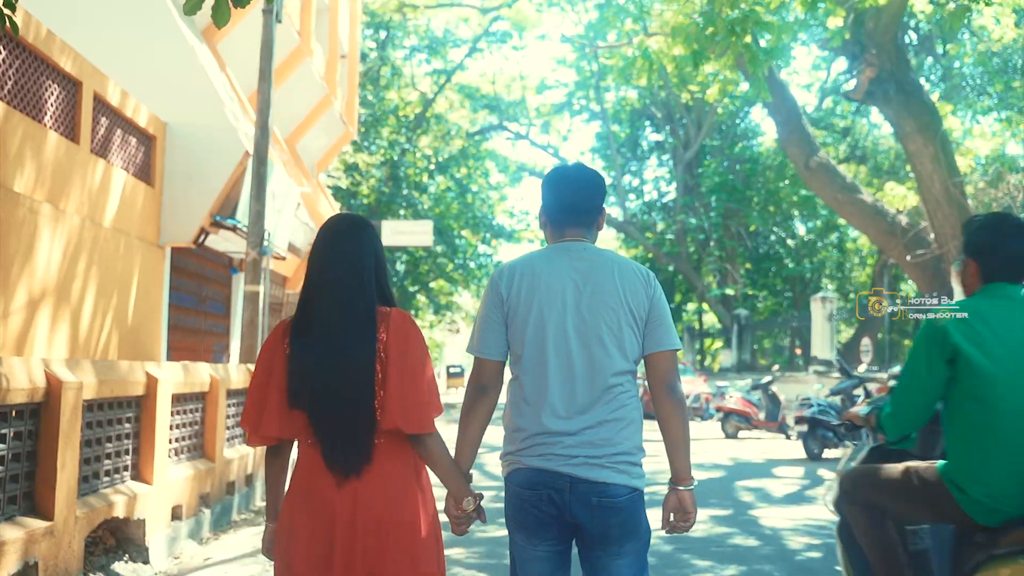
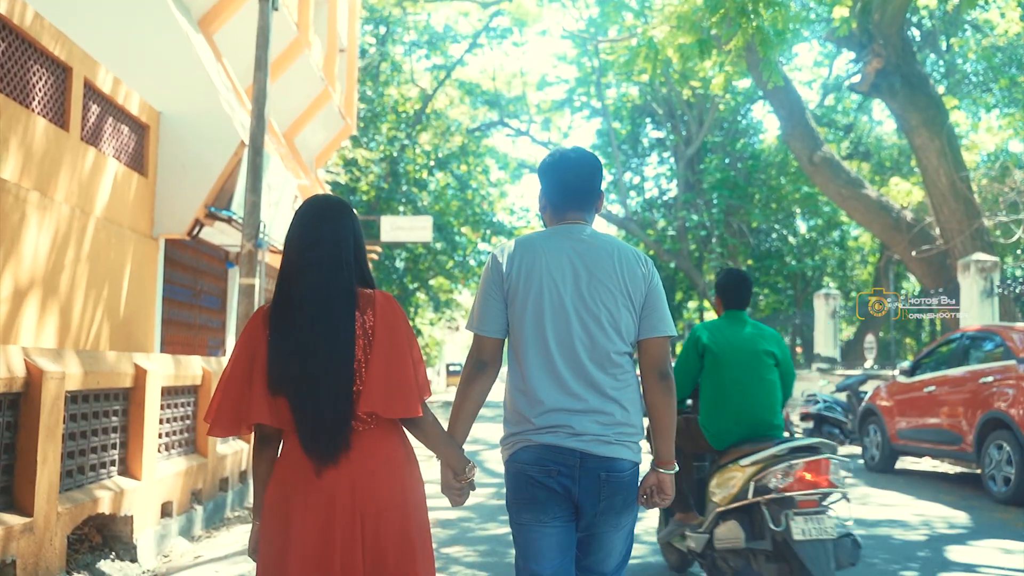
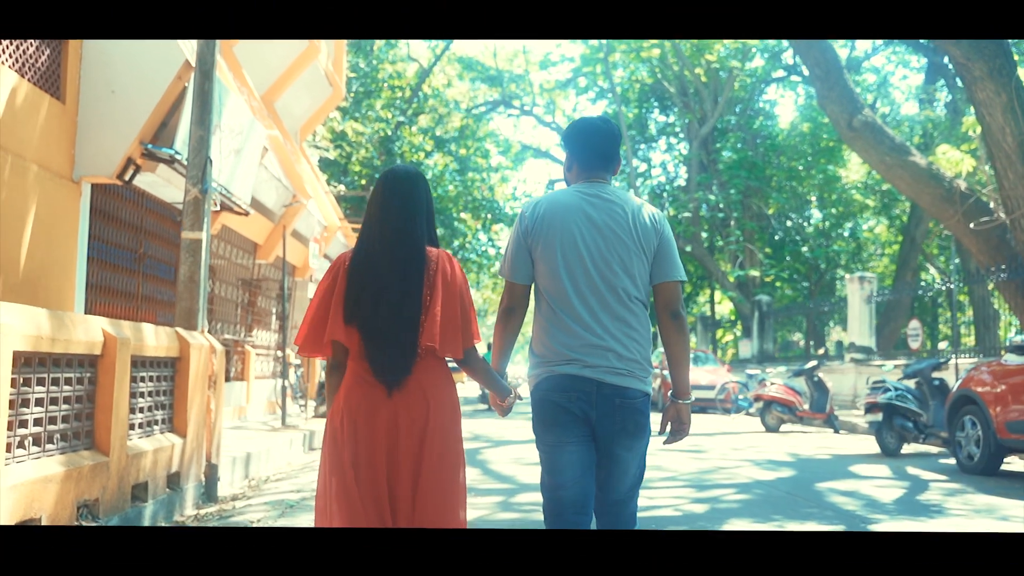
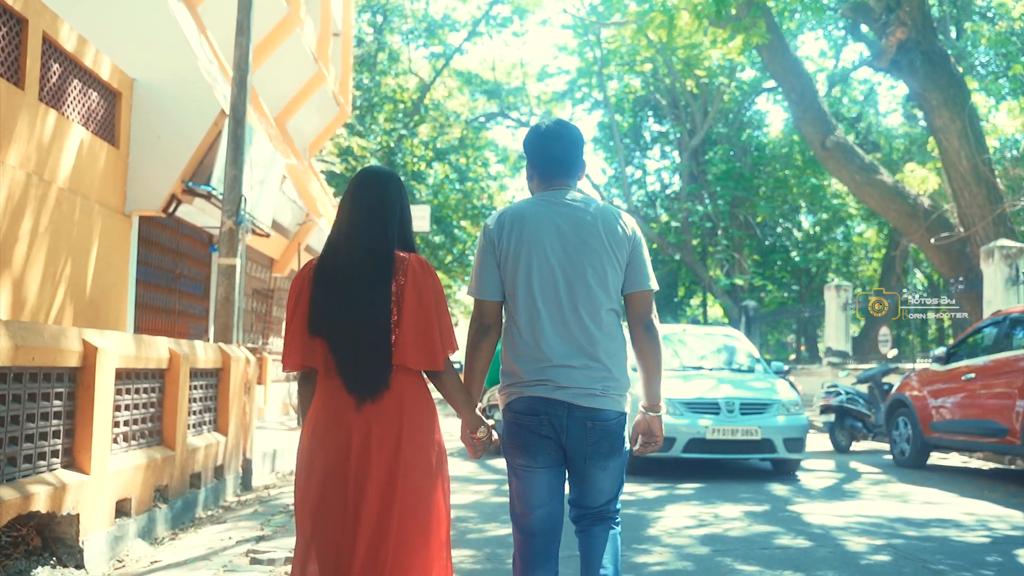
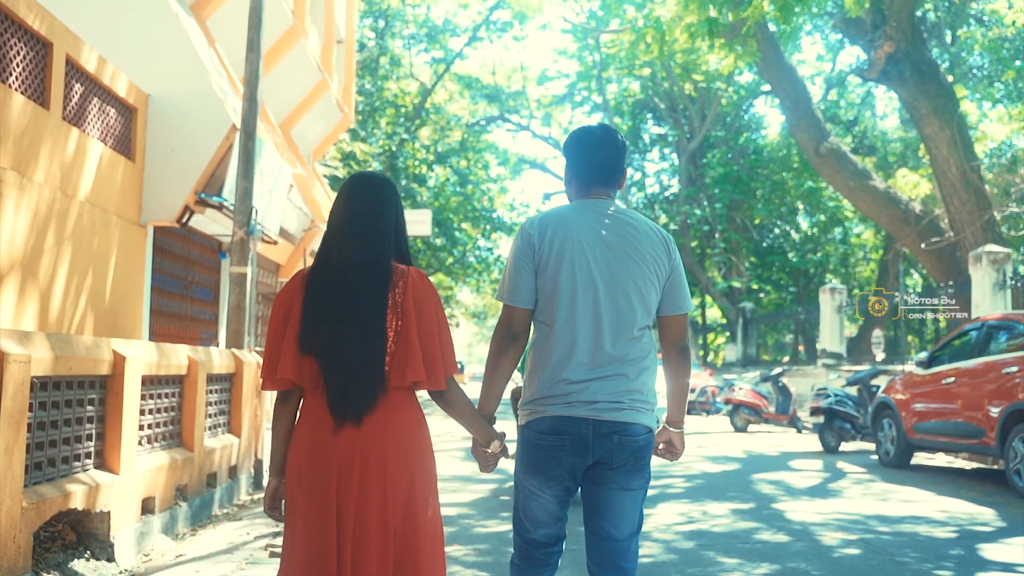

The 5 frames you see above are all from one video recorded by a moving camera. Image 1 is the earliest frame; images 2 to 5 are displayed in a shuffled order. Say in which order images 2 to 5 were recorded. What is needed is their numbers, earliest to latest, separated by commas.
2, 5, 4, 3
